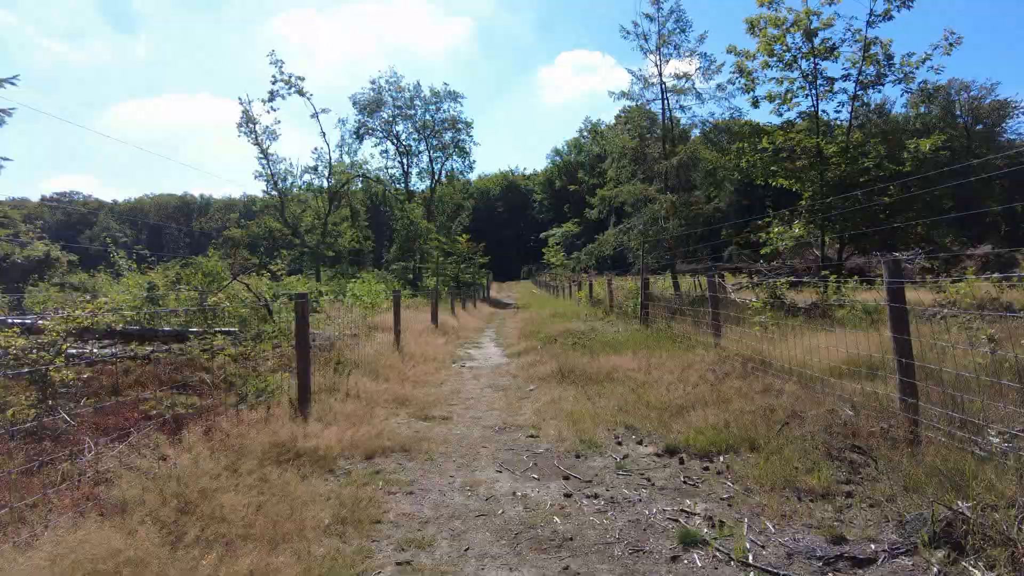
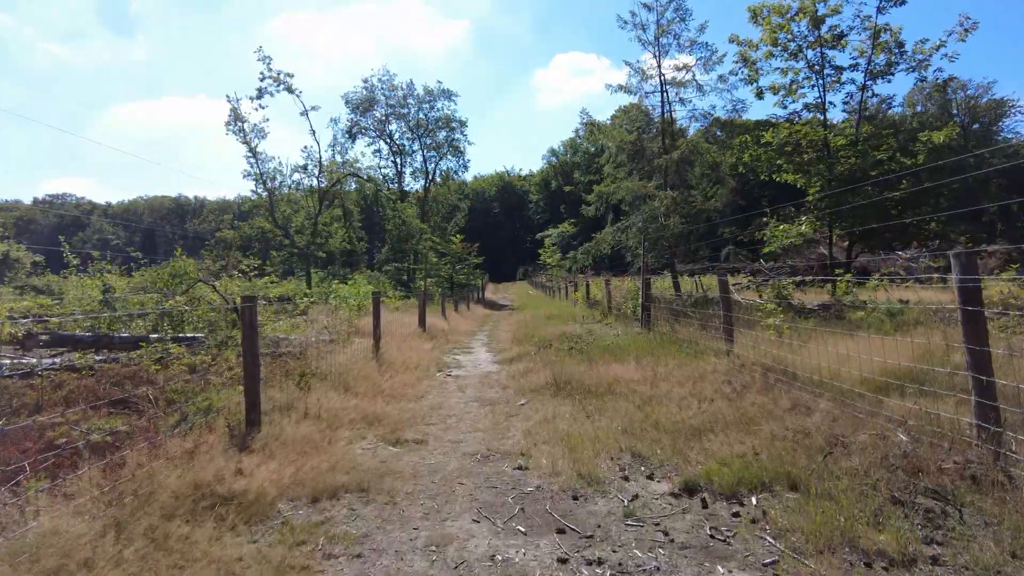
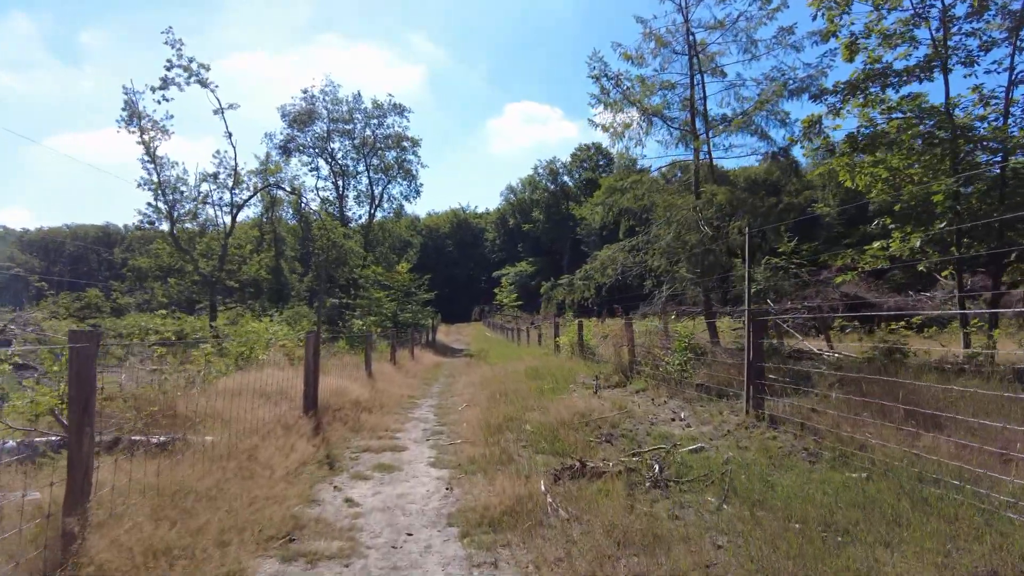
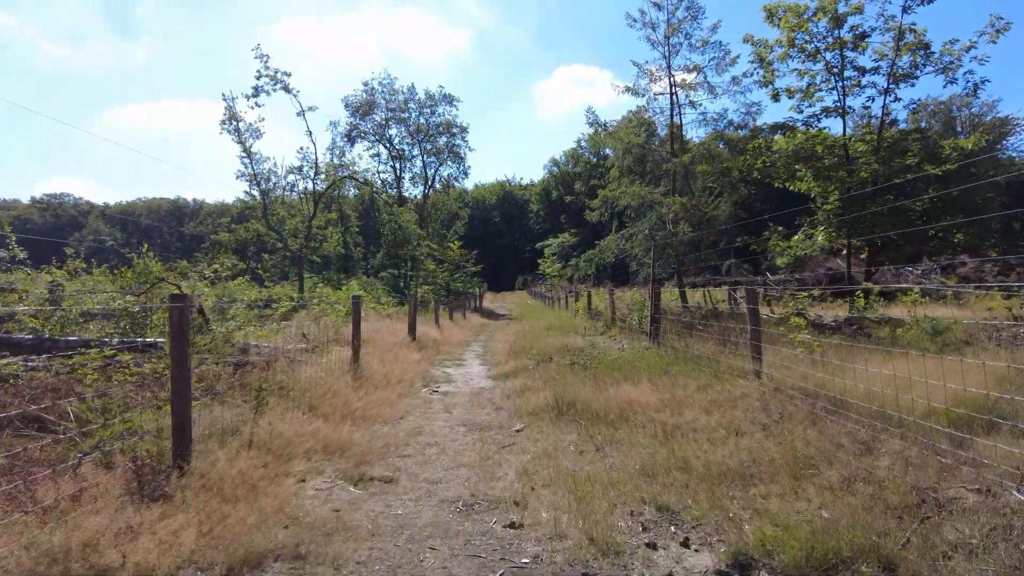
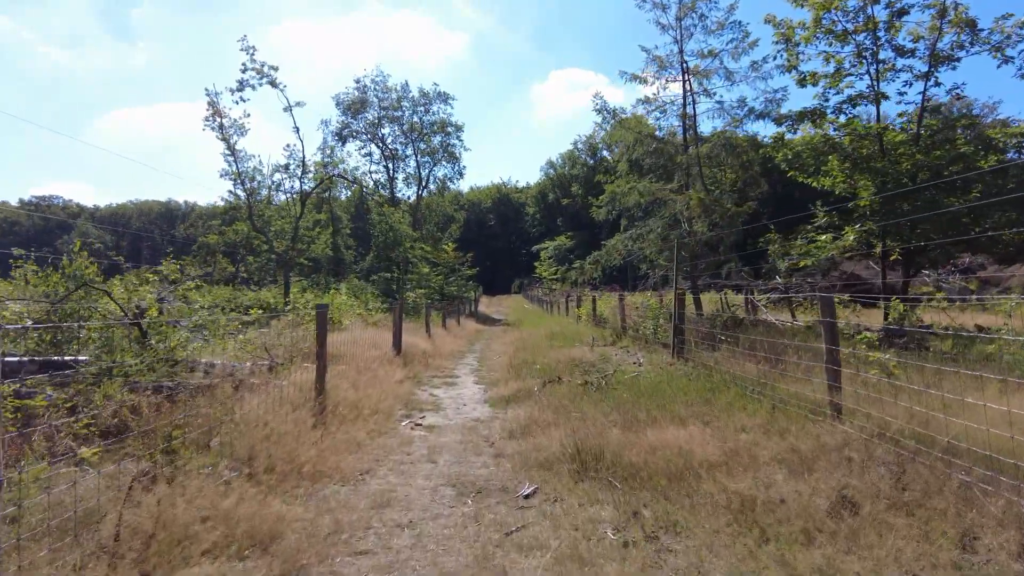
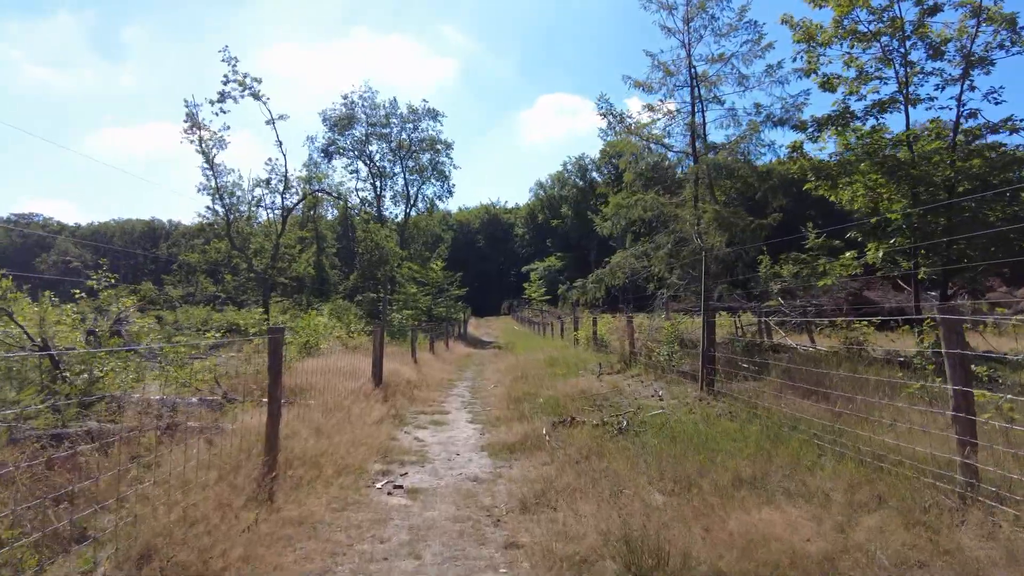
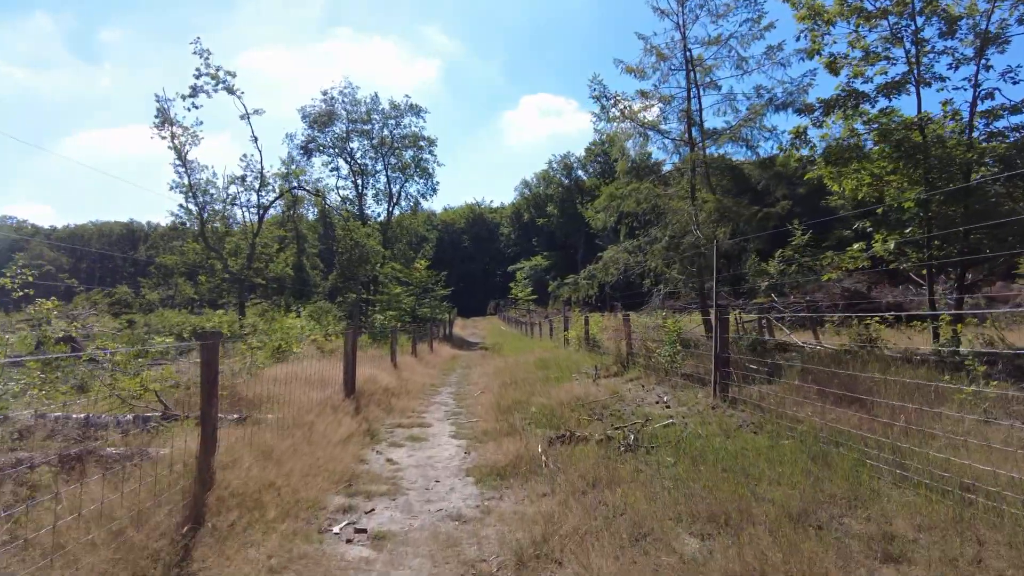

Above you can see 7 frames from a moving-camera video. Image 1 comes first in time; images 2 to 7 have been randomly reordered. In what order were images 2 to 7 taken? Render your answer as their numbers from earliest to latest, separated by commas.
2, 4, 5, 6, 7, 3
